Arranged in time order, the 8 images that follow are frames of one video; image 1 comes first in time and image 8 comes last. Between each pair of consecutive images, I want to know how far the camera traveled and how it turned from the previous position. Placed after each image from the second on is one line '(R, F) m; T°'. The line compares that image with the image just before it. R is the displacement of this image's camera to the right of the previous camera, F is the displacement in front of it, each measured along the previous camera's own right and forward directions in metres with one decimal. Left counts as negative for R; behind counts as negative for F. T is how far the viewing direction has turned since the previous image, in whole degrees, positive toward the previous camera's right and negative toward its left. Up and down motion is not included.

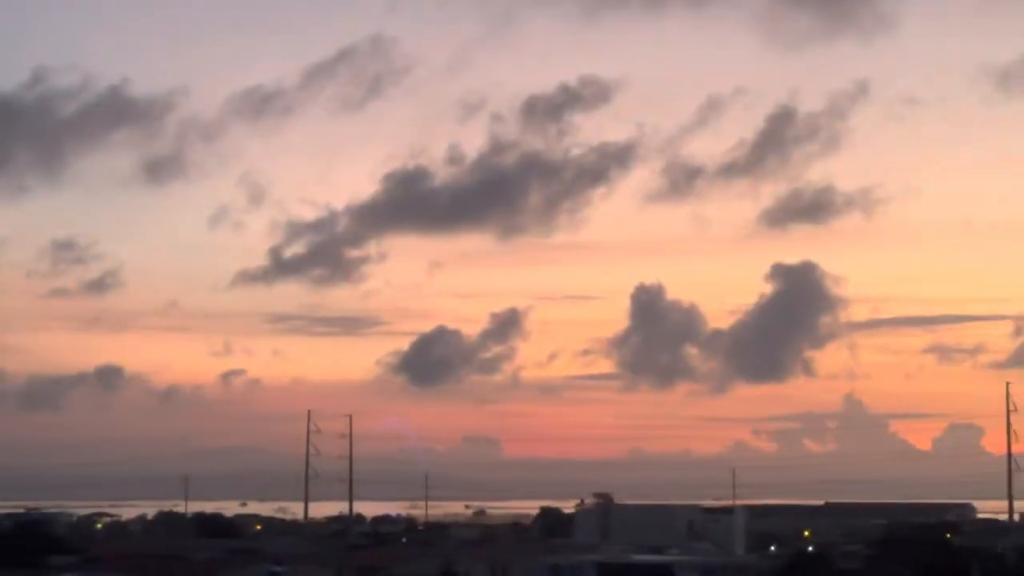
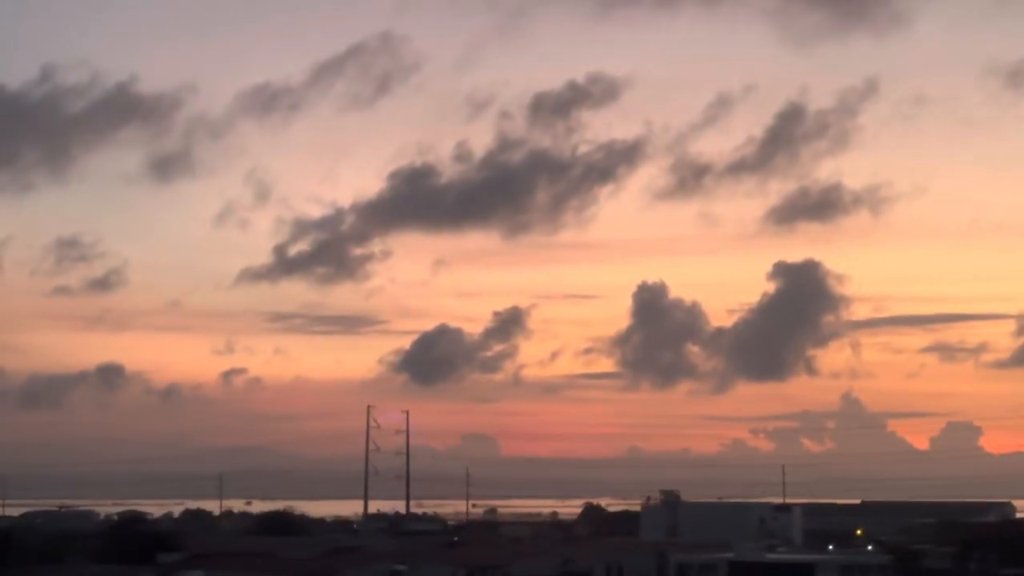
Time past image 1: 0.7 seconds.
(-1.3, +0.6) m; 0°
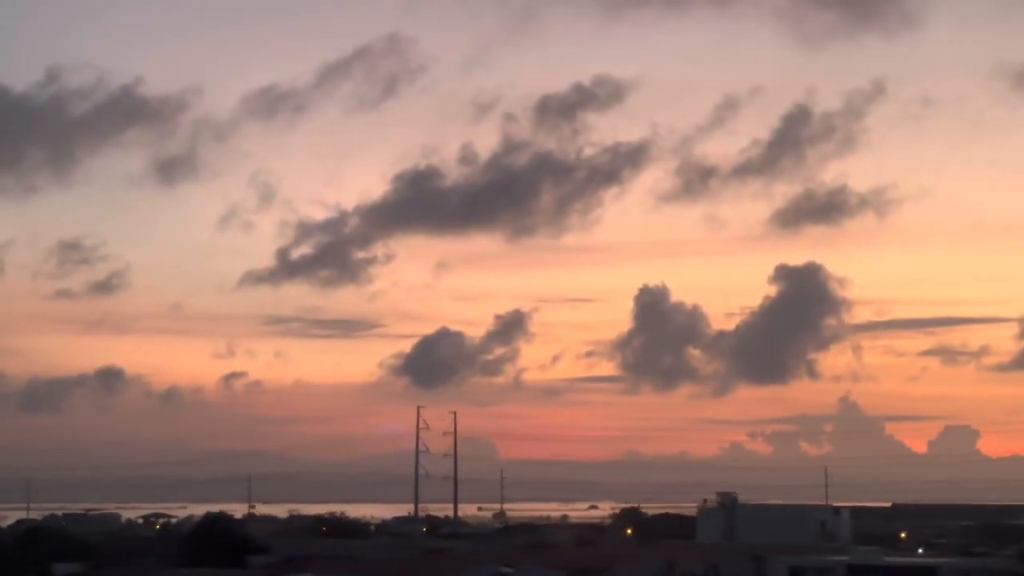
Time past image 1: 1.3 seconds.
(-1.1, +0.5) m; 0°
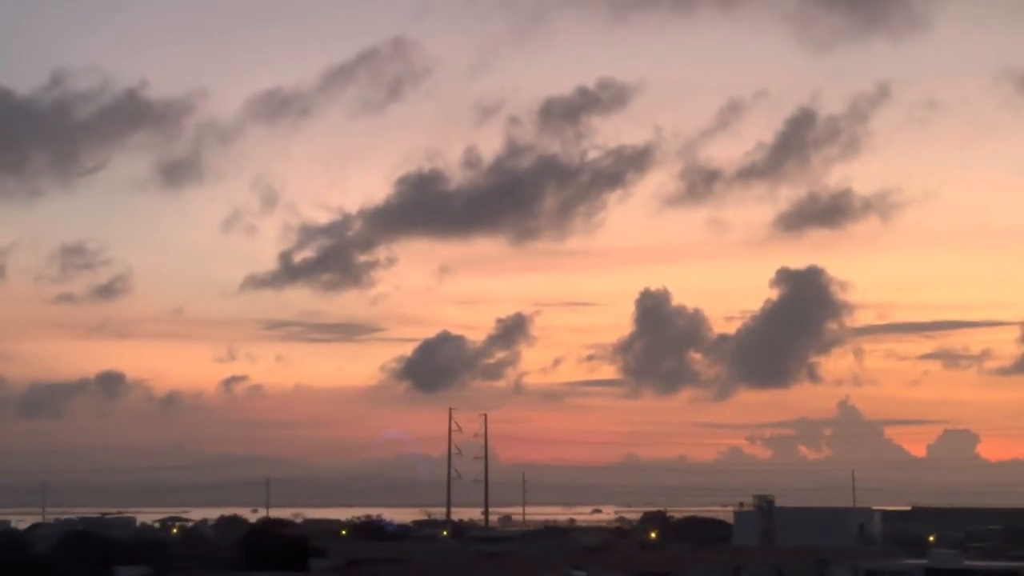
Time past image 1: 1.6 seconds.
(-0.7, +0.3) m; 0°
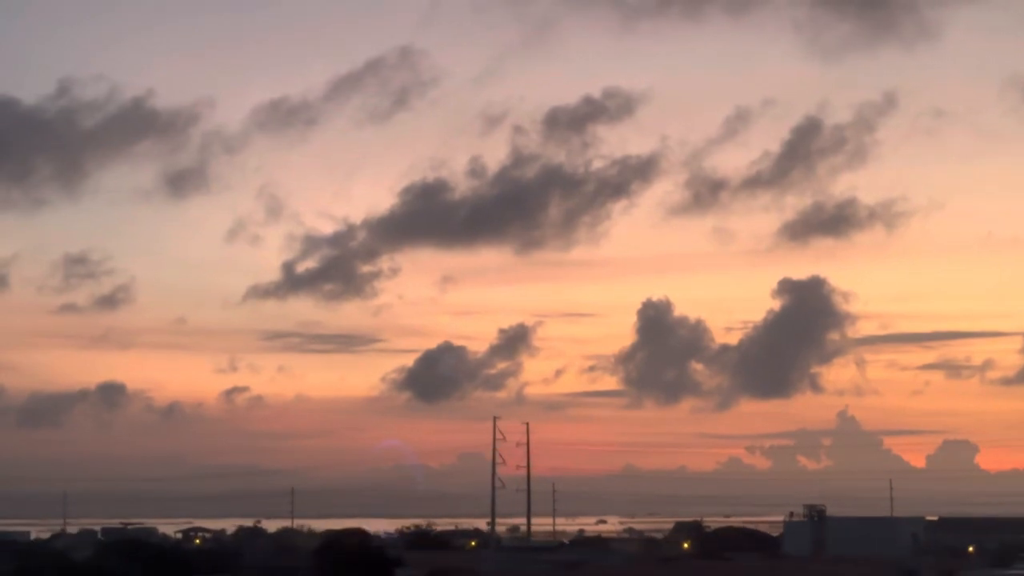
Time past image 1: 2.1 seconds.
(-0.9, +0.4) m; 0°
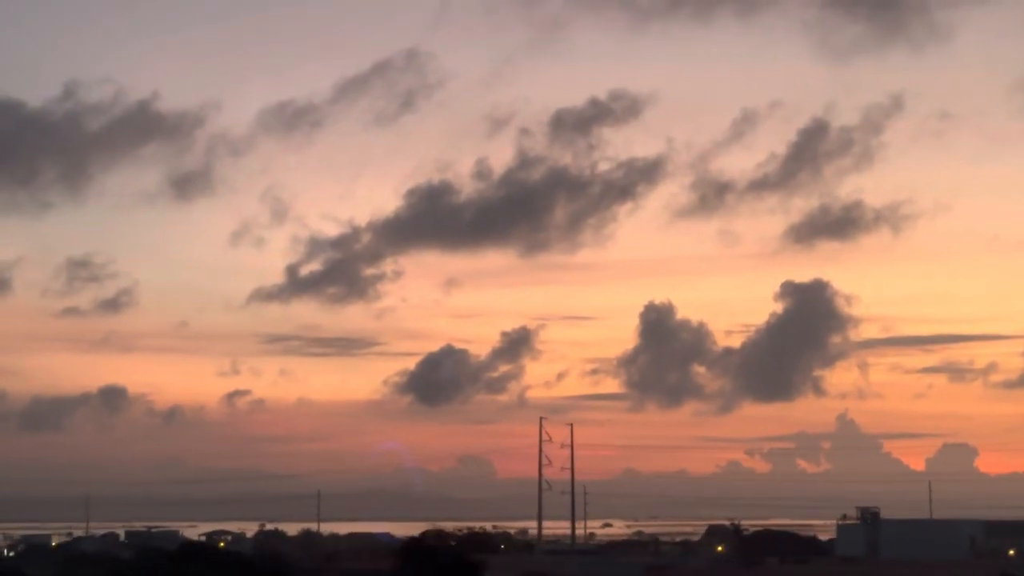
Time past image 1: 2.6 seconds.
(-0.9, +0.4) m; 0°
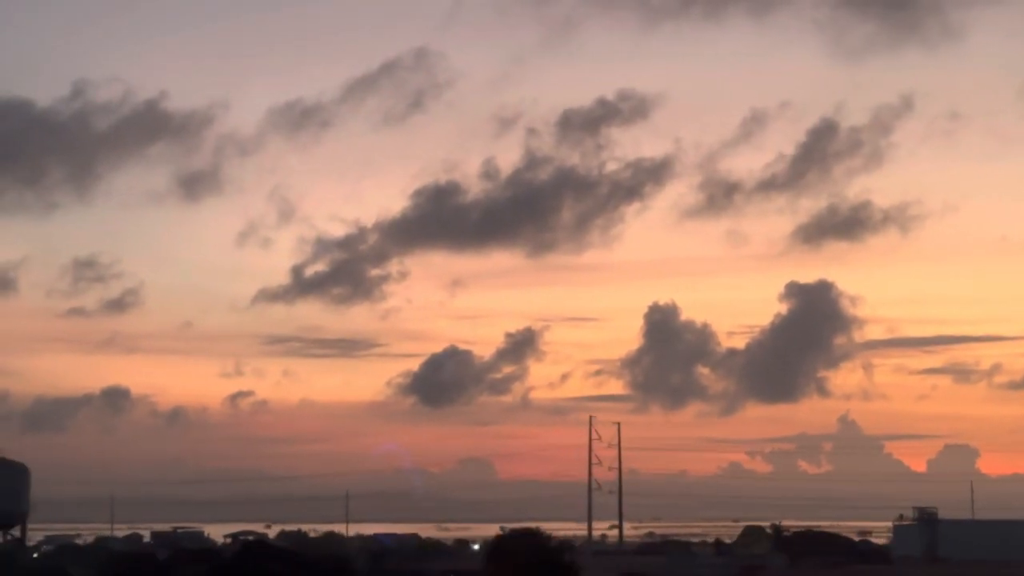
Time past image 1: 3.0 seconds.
(-0.9, +0.5) m; 0°
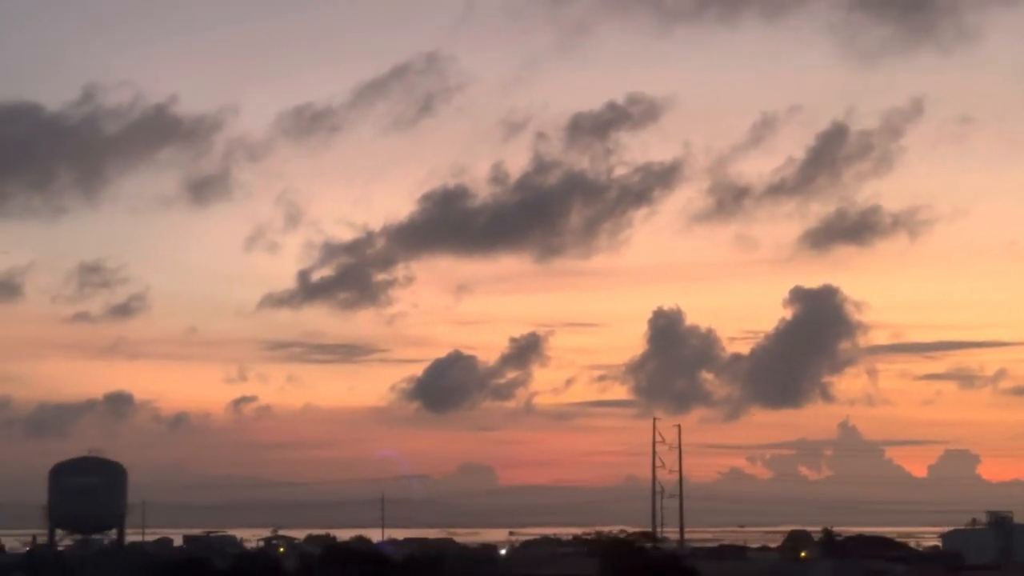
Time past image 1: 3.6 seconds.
(-1.1, +0.5) m; 0°
